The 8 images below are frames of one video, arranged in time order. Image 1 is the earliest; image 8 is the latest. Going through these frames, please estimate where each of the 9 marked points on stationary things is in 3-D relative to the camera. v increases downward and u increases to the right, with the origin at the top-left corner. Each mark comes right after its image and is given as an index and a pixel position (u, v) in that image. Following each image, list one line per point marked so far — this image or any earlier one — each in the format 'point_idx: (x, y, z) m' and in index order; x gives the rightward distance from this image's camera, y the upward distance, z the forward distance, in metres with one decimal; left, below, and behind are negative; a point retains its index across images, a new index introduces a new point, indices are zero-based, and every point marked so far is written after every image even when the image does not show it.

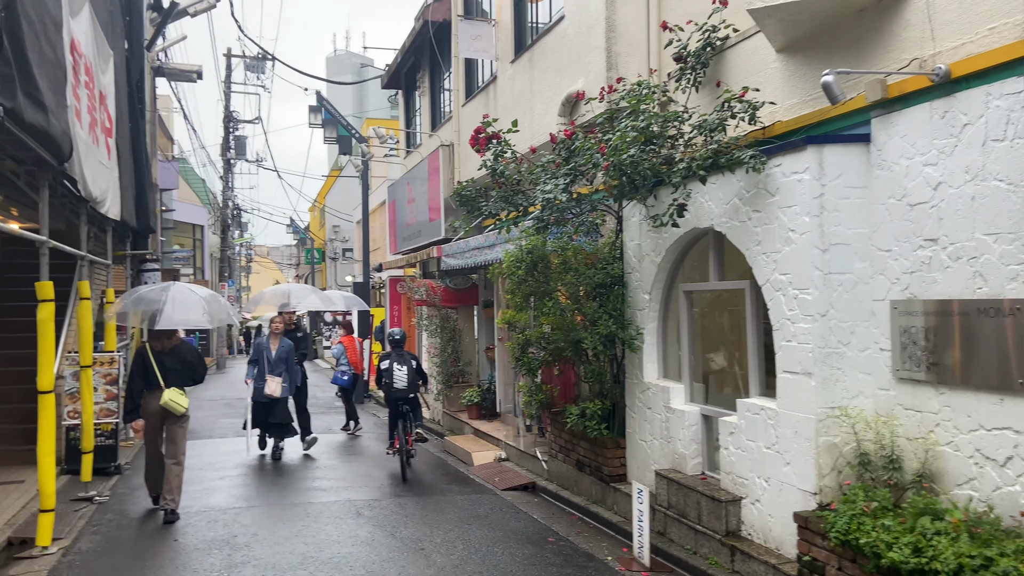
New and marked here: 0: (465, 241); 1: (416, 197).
0: (-0.7, +0.6, +10.7) m
1: (-1.7, +1.6, +13.9) m
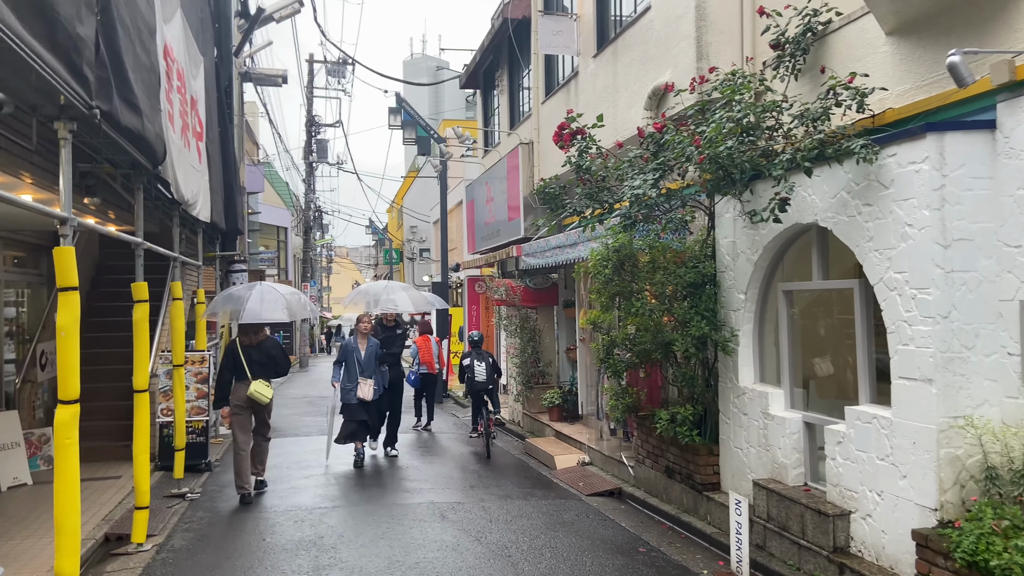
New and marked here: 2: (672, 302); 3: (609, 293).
0: (+0.5, +0.6, +10.5) m
1: (-0.3, +1.6, +13.8) m
2: (+1.3, -0.1, +6.5) m
3: (+0.9, 0.0, +6.8) m
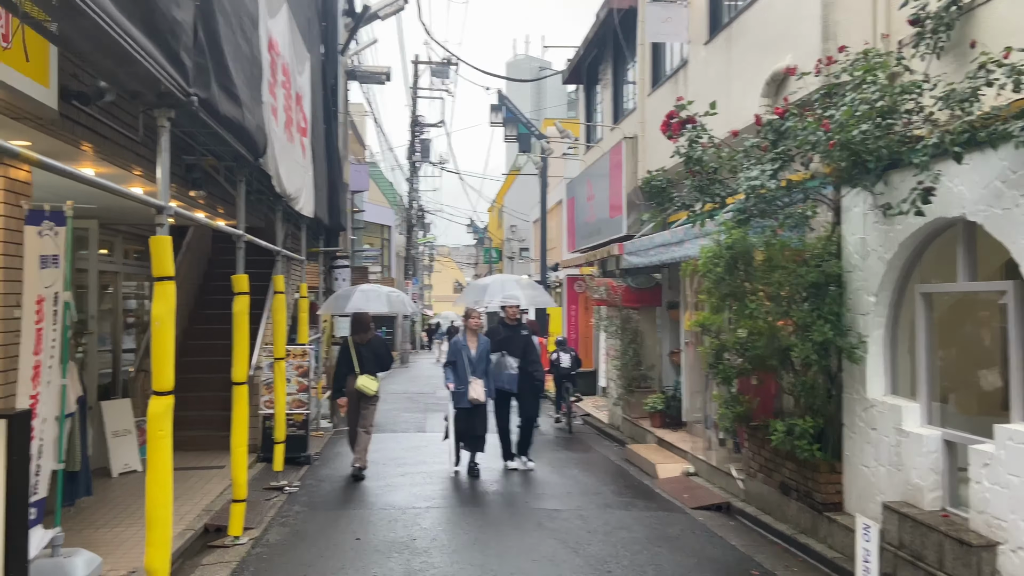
0: (+1.8, +0.6, +10.0) m
1: (+1.5, +1.6, +13.4) m
2: (+2.1, -0.1, +6.0) m
3: (+1.7, 0.0, +6.4) m
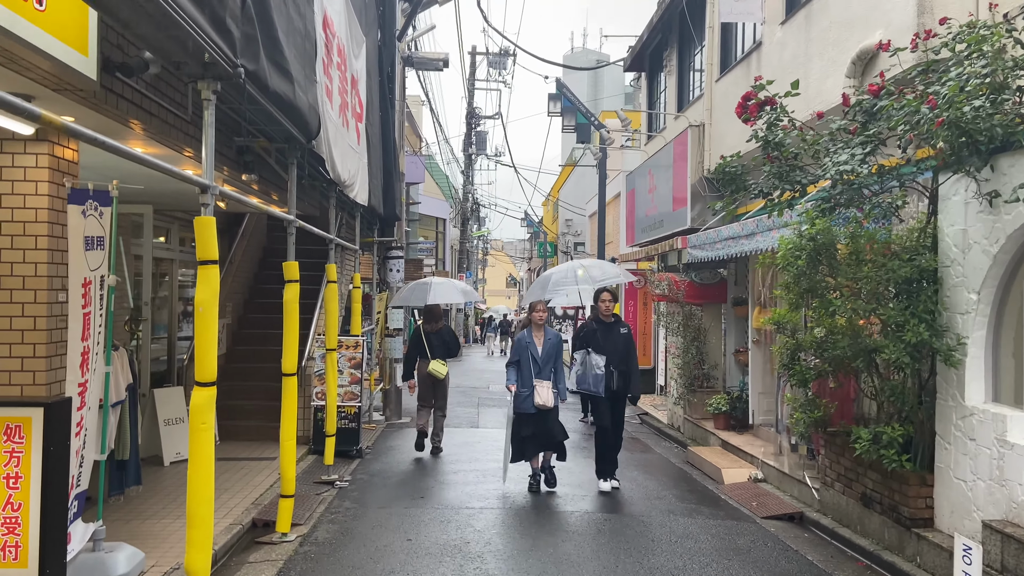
0: (+2.5, +0.7, +9.5) m
1: (+2.4, +1.7, +12.9) m
2: (+2.6, -0.1, +5.5) m
3: (+2.2, 0.0, +5.9) m
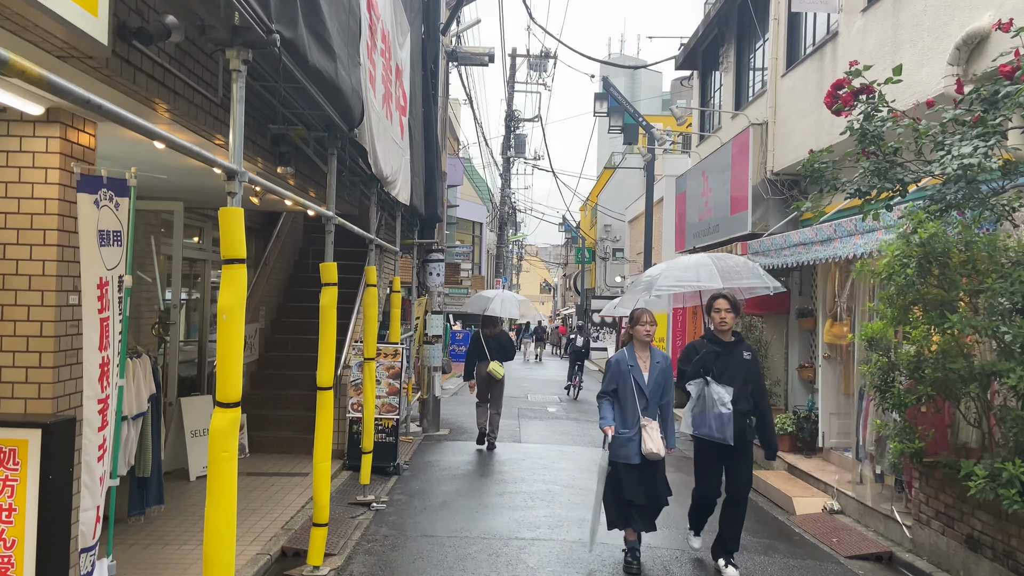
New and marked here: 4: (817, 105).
0: (+3.1, +0.6, +8.8) m
1: (+3.2, +1.6, +12.2) m
2: (+3.0, -0.2, +4.7) m
3: (+2.6, -0.1, +5.2) m
4: (+3.4, +2.1, +8.8) m
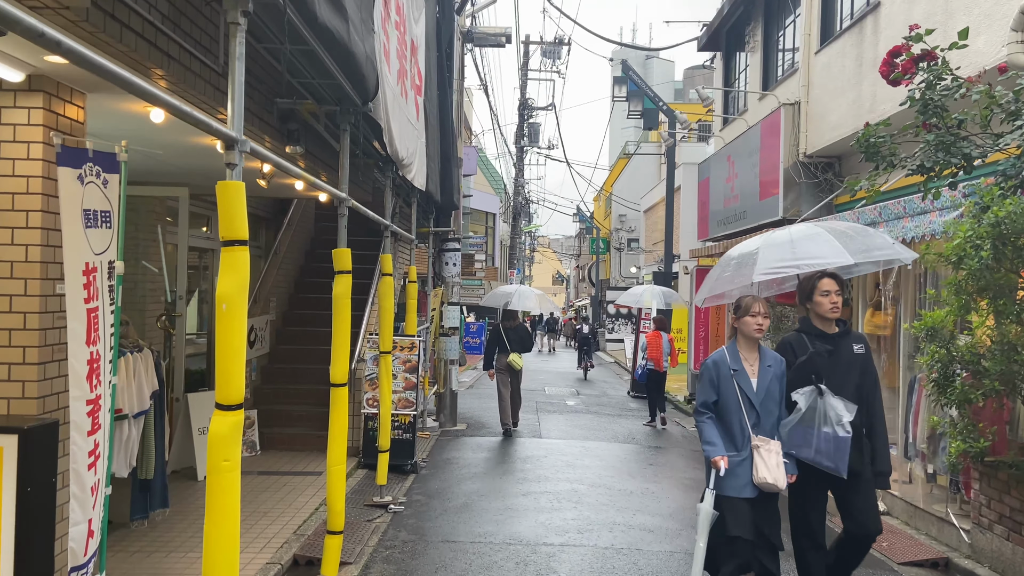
0: (+3.3, +0.7, +8.4) m
1: (+3.4, +1.7, +11.7) m
2: (+3.1, -0.1, +4.3) m
3: (+2.8, 0.0, +4.7) m
4: (+3.7, +2.2, +8.3) m
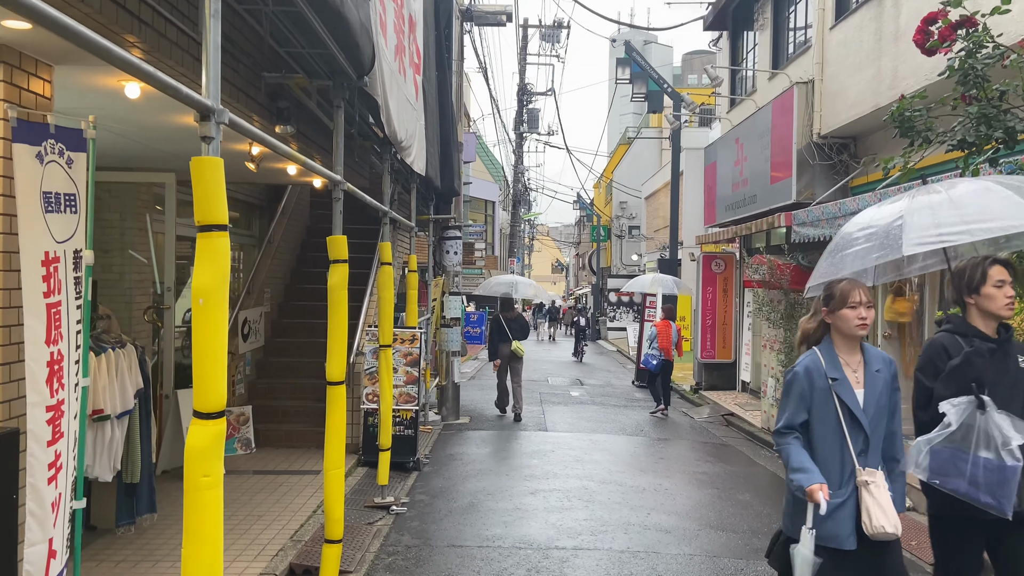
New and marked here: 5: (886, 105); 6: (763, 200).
0: (+3.3, +0.9, +8.0) m
1: (+3.5, +1.9, +11.4) m
2: (+3.2, 0.0, +3.9) m
3: (+2.8, +0.1, +4.4) m
4: (+3.7, +2.3, +7.9) m
5: (+3.7, +1.8, +7.7) m
6: (+3.4, +1.2, +10.7) m
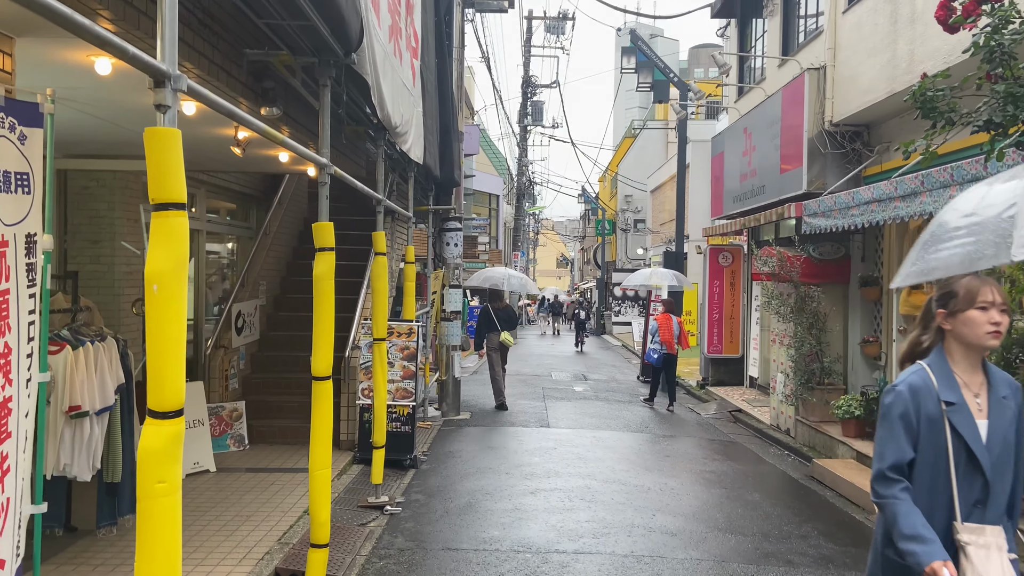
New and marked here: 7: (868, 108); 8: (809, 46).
0: (+3.4, +0.9, +7.7) m
1: (+3.5, +2.0, +11.1) m
2: (+3.2, 0.0, +3.7) m
3: (+2.8, +0.1, +4.1) m
4: (+3.7, +2.4, +7.6) m
5: (+3.7, +1.9, +7.4) m
6: (+3.5, +1.3, +10.4) m
7: (+3.7, +1.9, +8.2) m
8: (+3.8, +3.1, +9.9) m
